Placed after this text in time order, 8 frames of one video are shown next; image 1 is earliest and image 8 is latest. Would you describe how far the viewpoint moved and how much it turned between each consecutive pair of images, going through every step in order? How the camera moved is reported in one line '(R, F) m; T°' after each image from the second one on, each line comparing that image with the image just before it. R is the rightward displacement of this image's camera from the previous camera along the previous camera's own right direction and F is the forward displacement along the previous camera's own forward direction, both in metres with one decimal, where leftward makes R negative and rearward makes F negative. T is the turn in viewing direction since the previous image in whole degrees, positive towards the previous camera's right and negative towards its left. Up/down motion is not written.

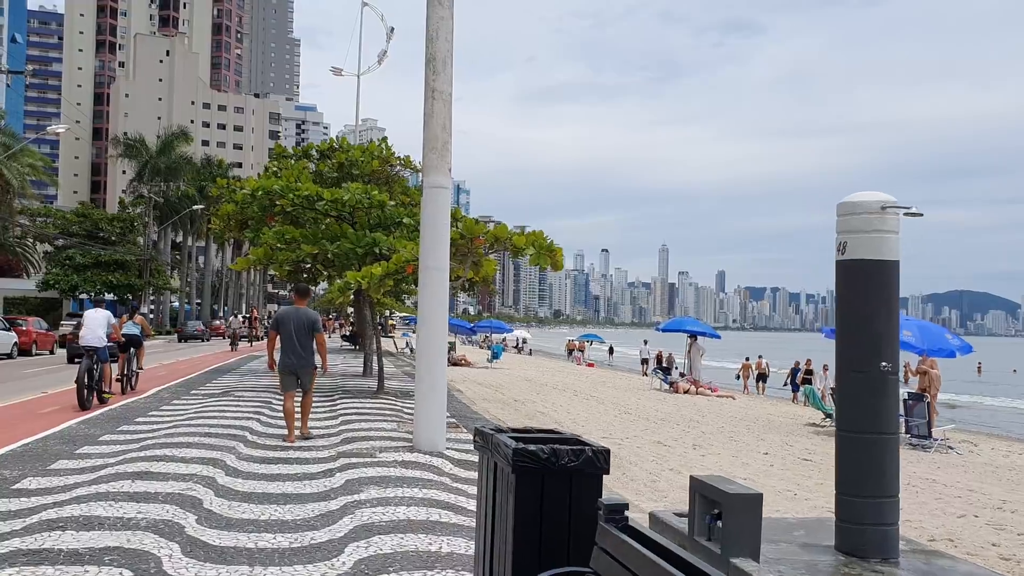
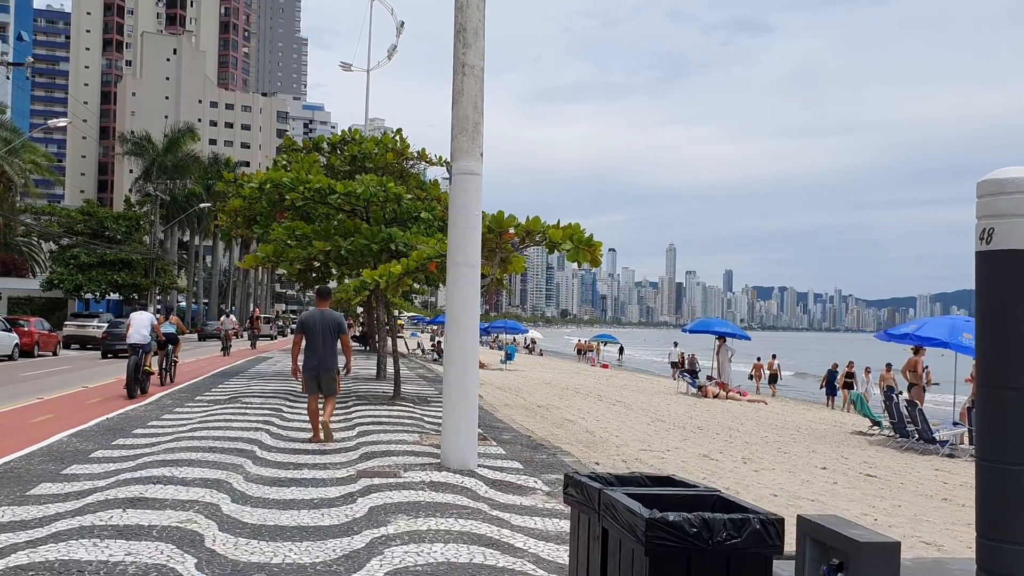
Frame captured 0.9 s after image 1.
(-0.3, +1.0) m; 0°
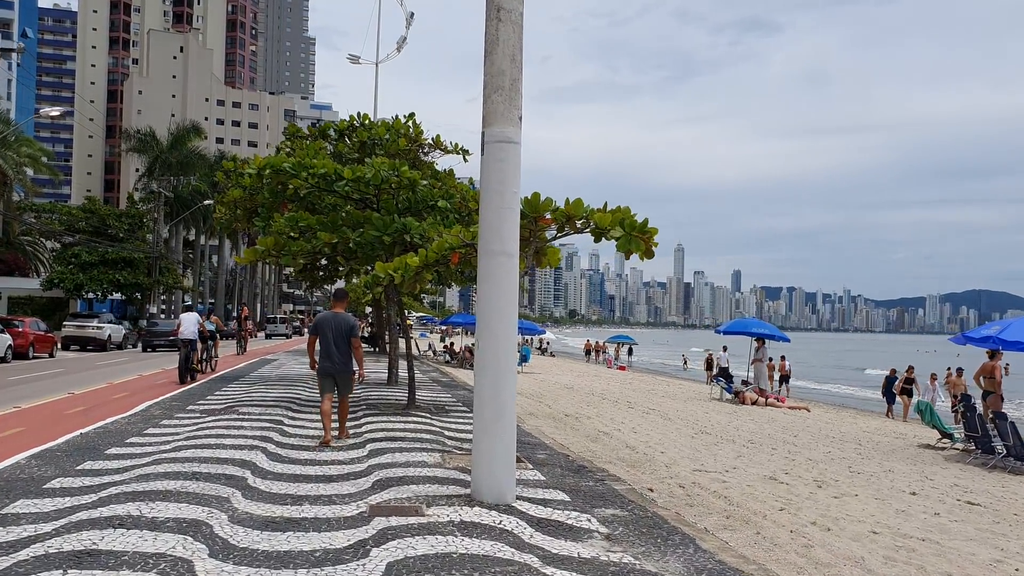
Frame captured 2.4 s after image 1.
(-0.3, +1.5) m; 0°
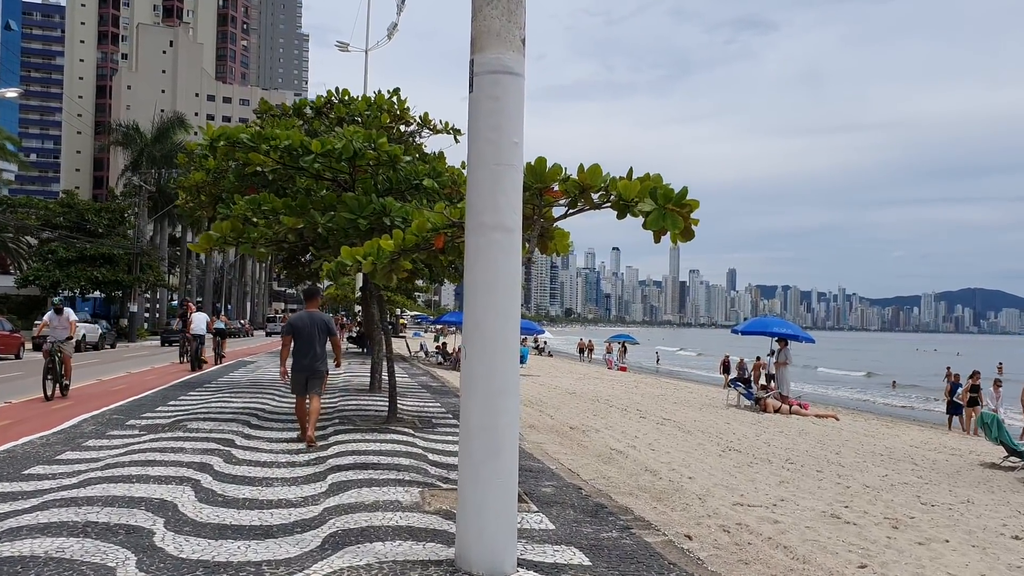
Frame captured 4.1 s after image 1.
(0.0, +1.8) m; 0°
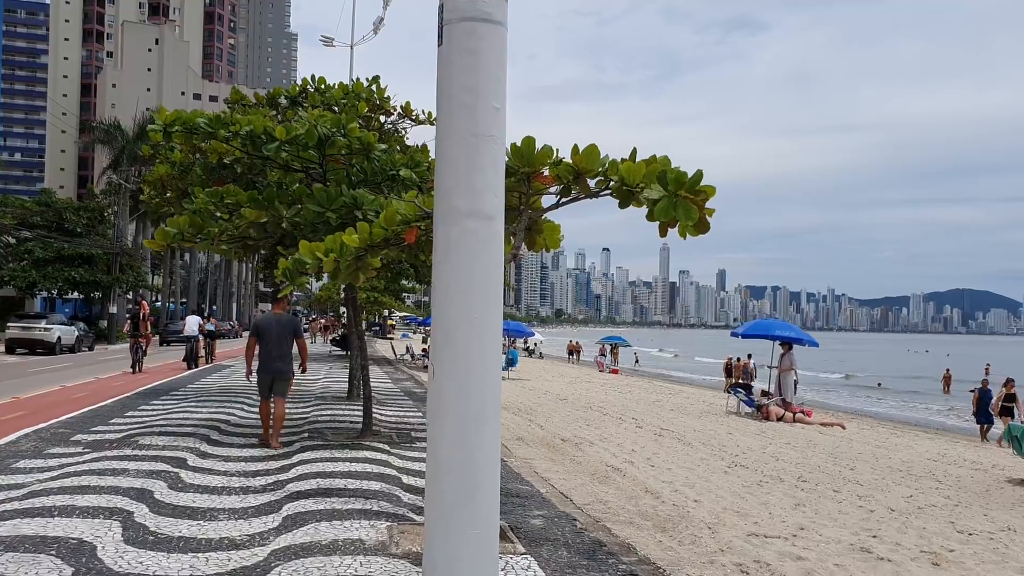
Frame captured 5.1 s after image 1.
(0.0, +1.0) m; +1°
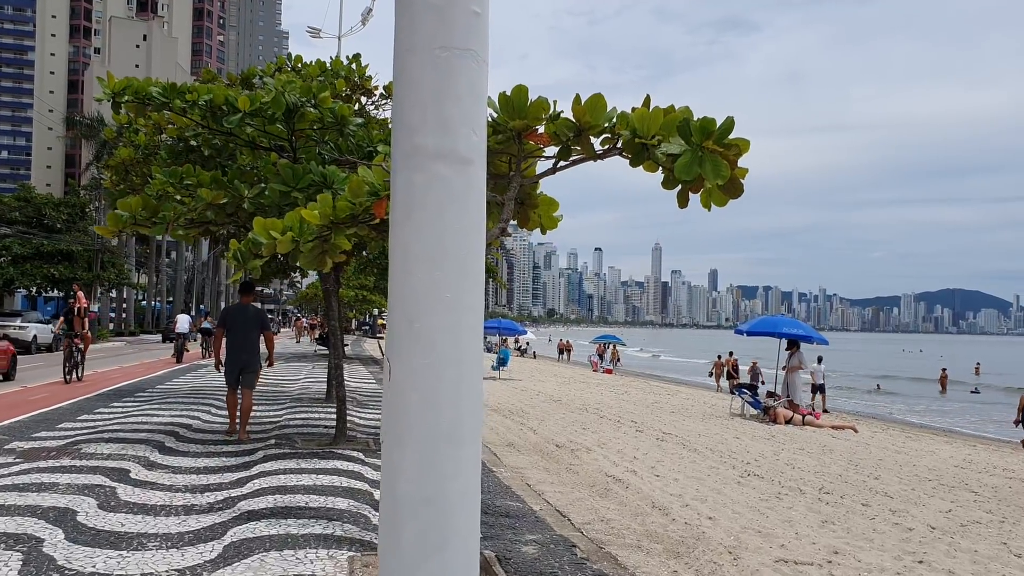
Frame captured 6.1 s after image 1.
(0.0, +1.0) m; 0°
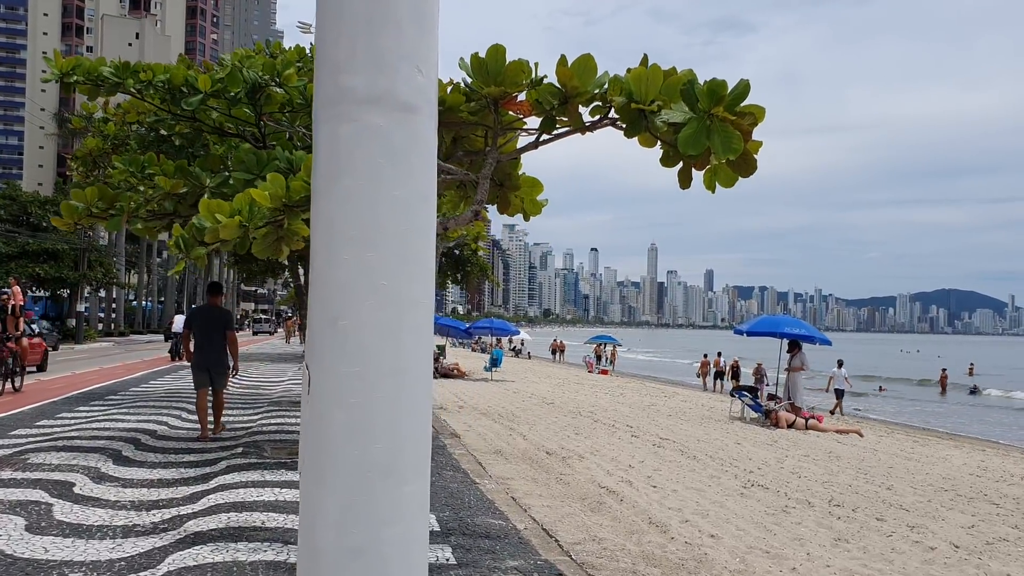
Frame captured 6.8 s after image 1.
(+0.1, +0.7) m; 0°
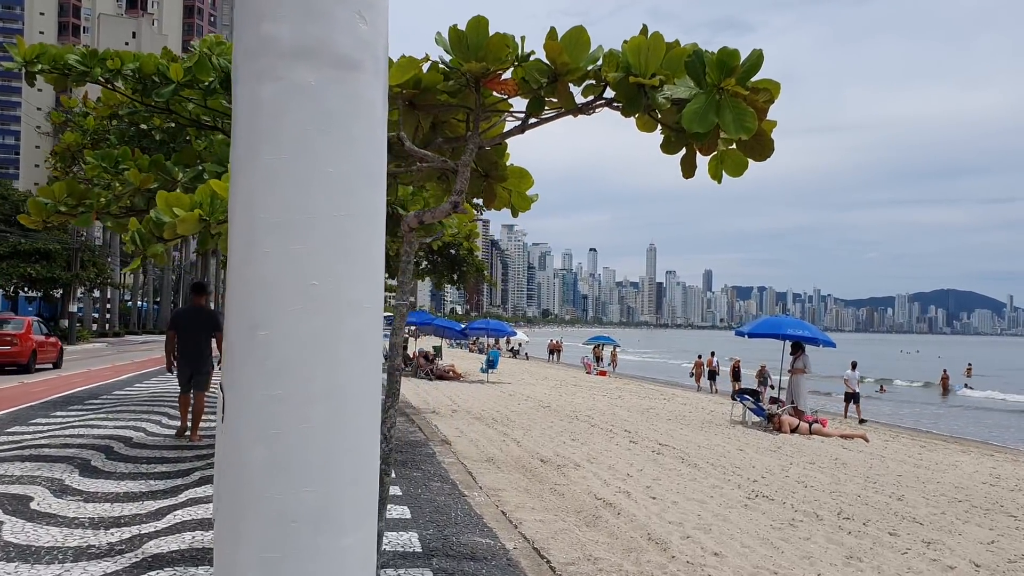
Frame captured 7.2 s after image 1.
(+0.1, +0.4) m; 0°
